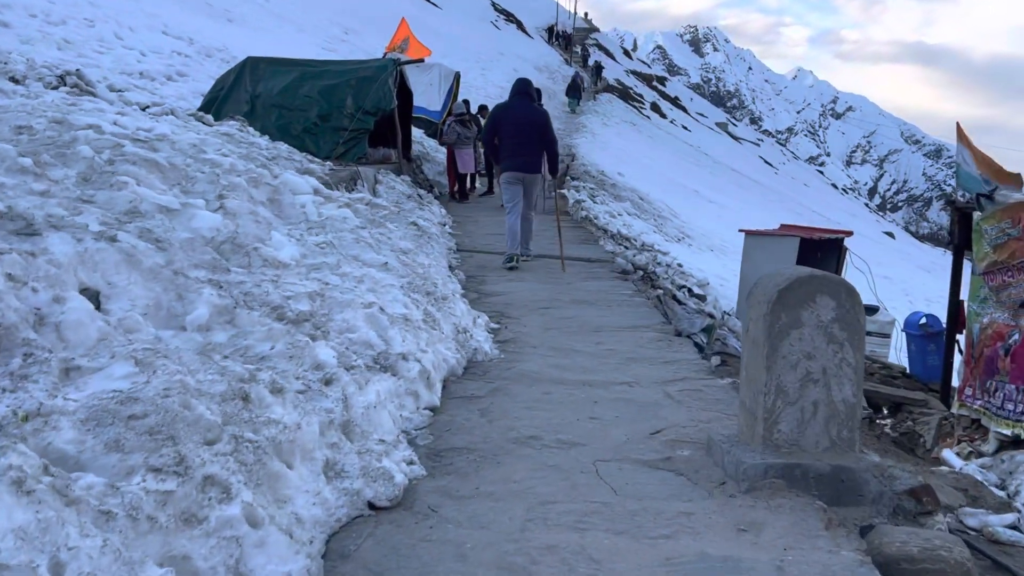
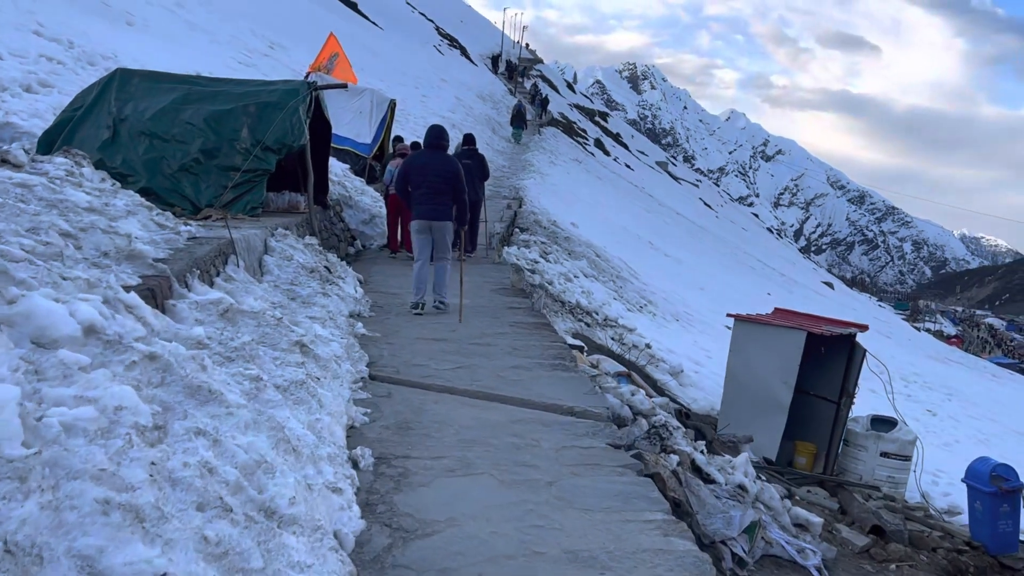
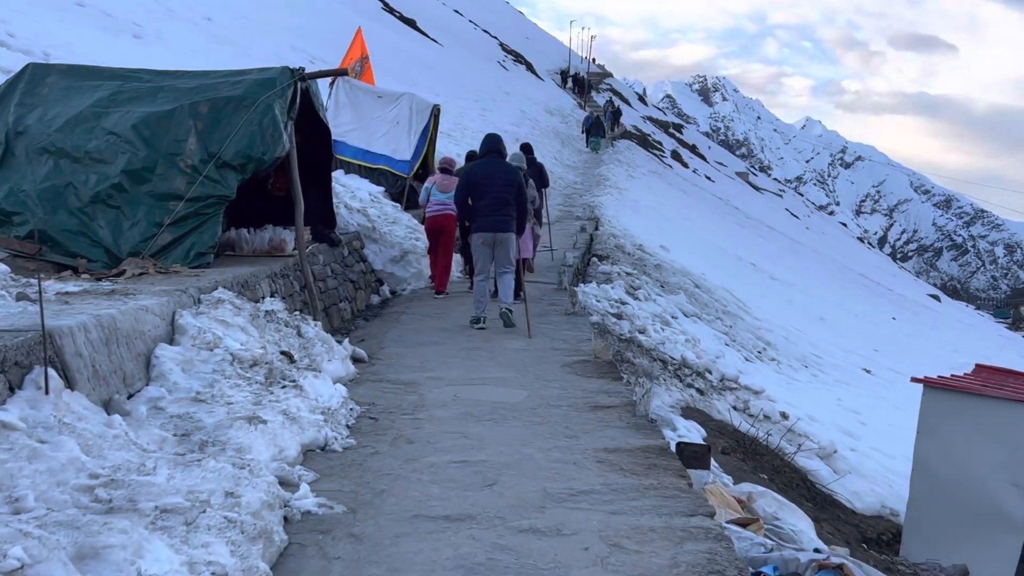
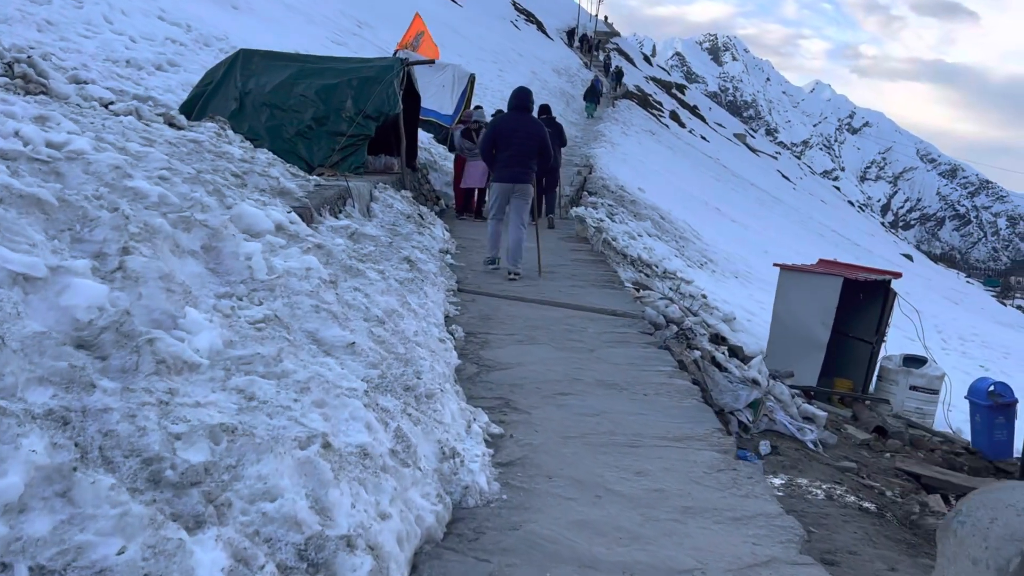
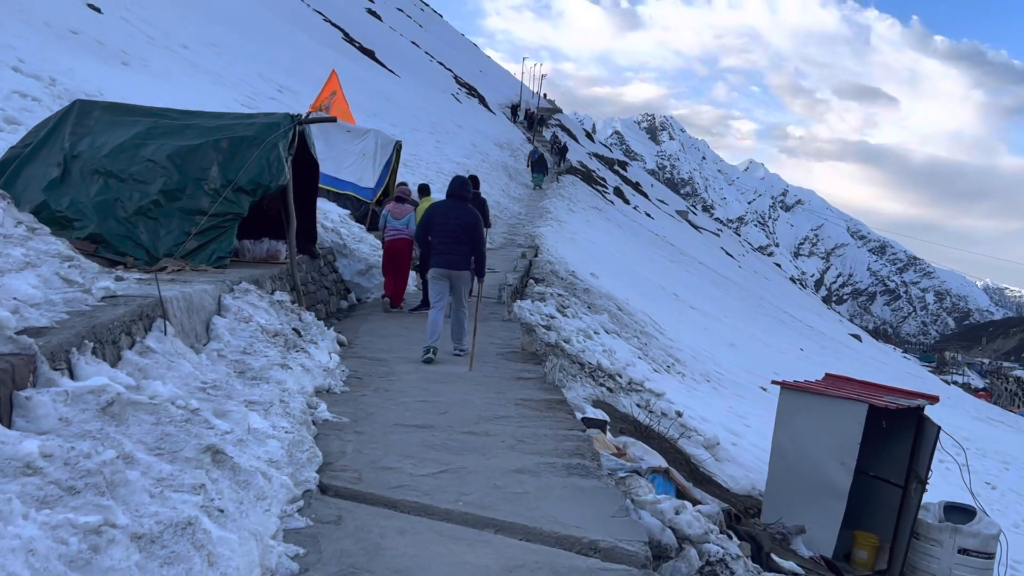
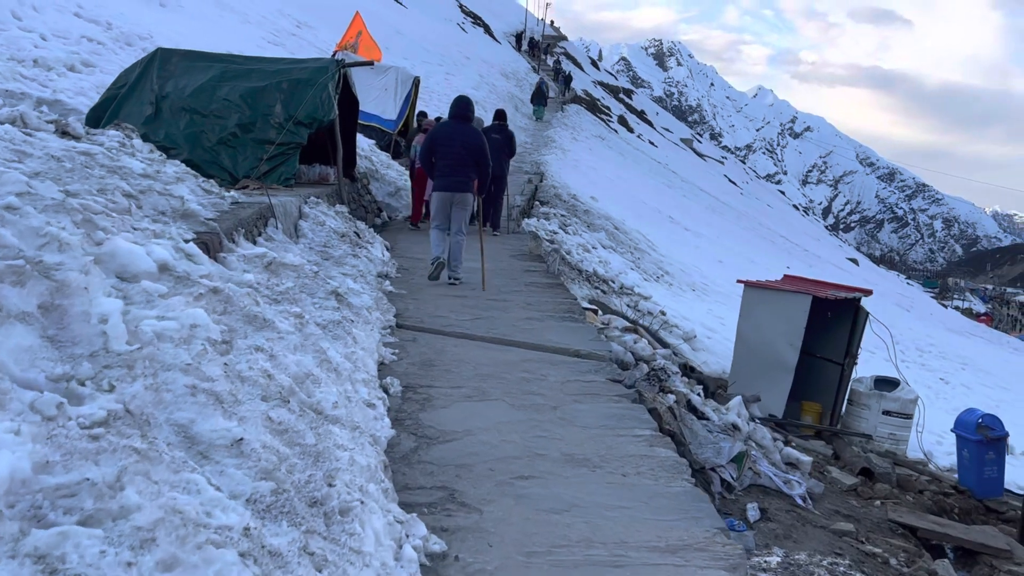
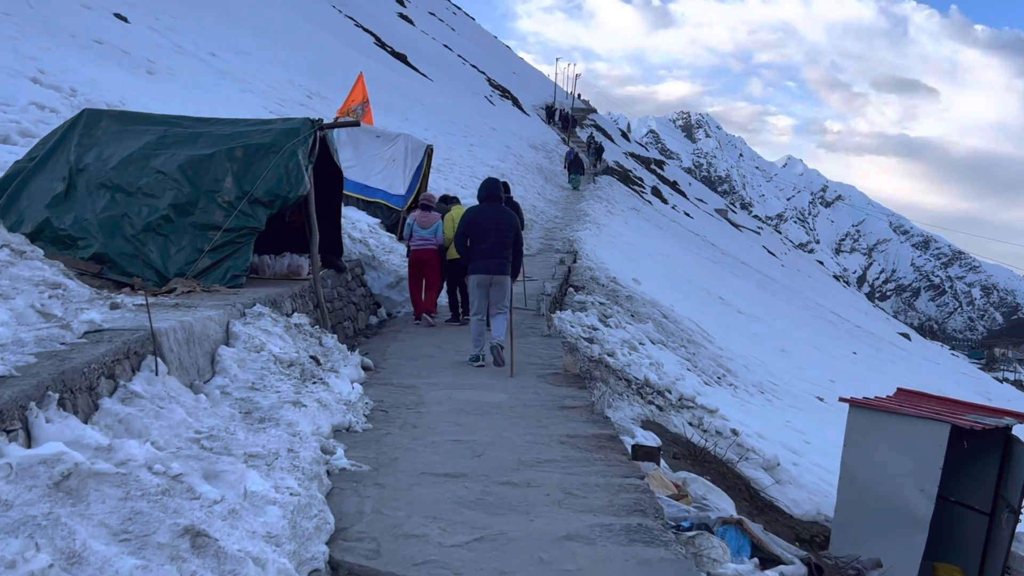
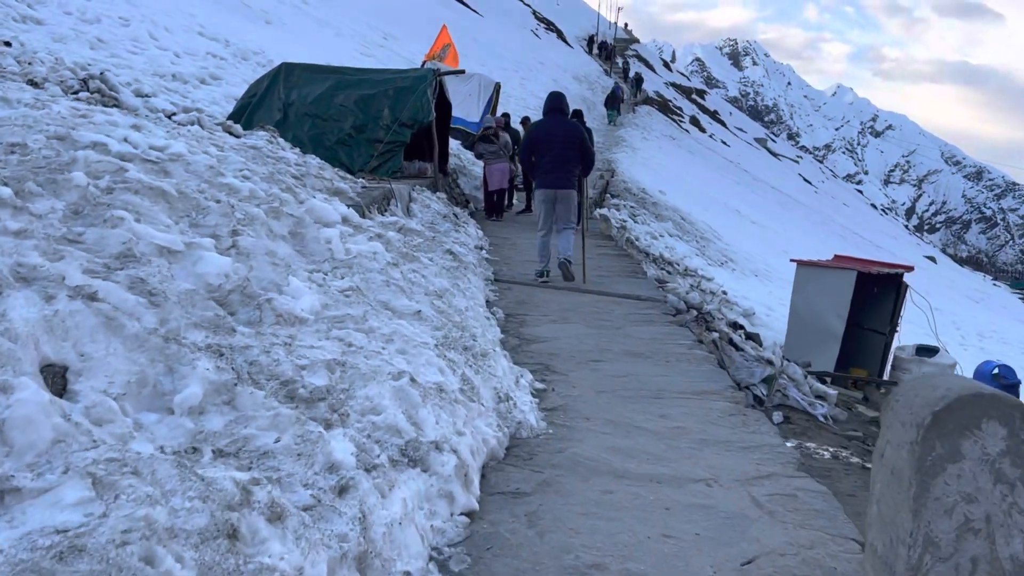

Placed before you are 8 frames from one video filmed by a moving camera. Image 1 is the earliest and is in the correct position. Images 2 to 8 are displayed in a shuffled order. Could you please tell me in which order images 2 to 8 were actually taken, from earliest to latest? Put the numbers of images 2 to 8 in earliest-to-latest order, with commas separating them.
8, 4, 6, 2, 5, 7, 3
